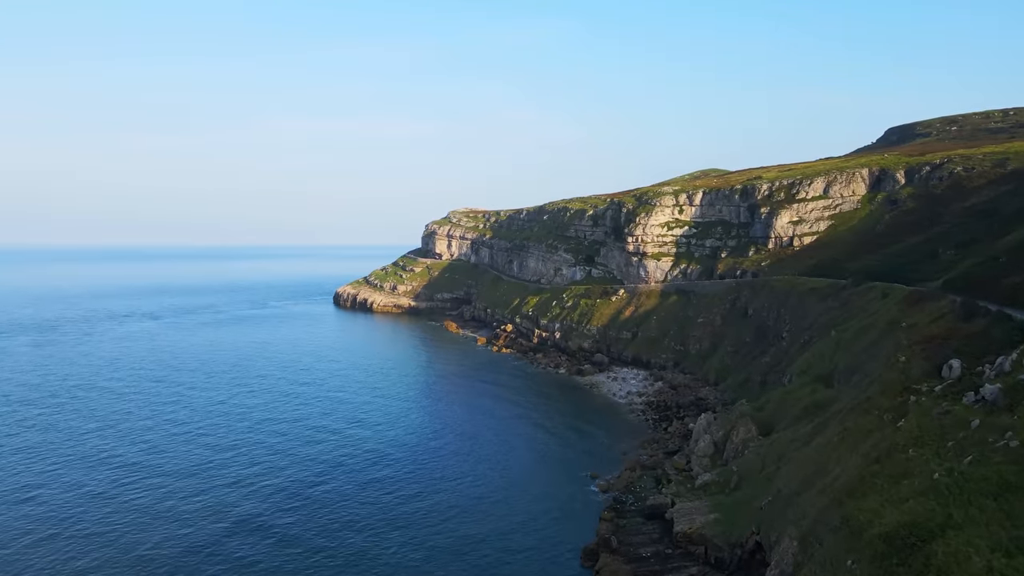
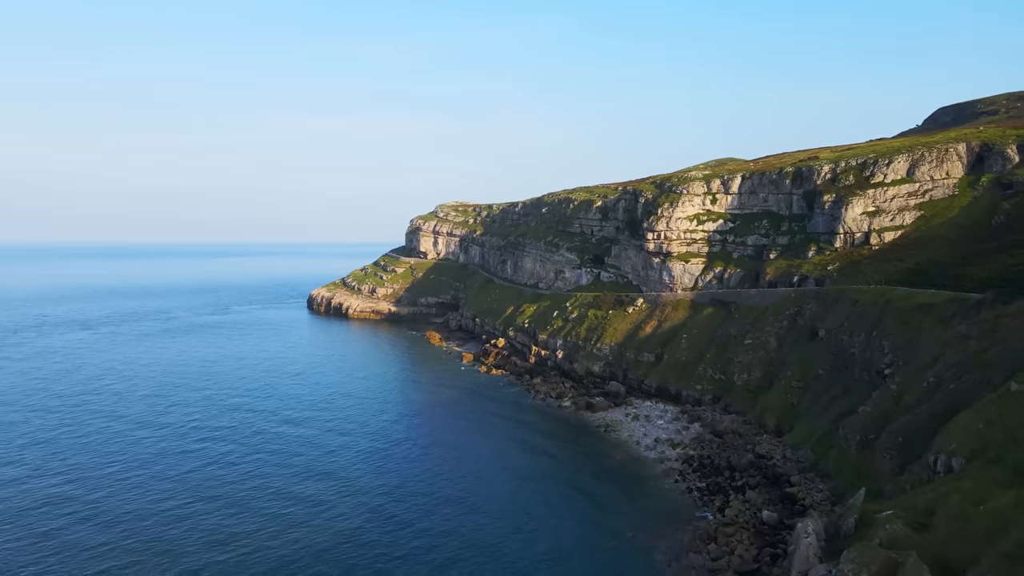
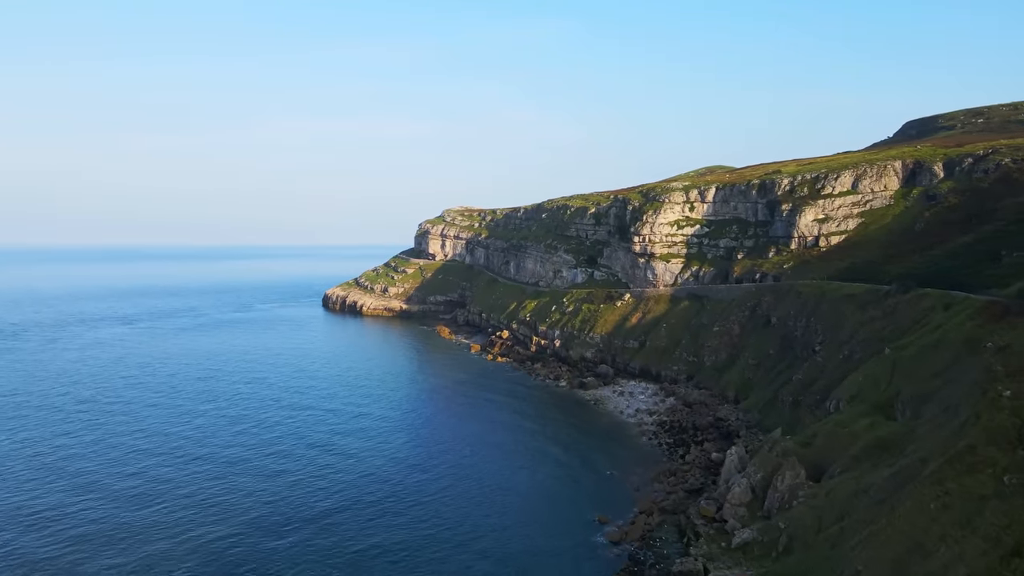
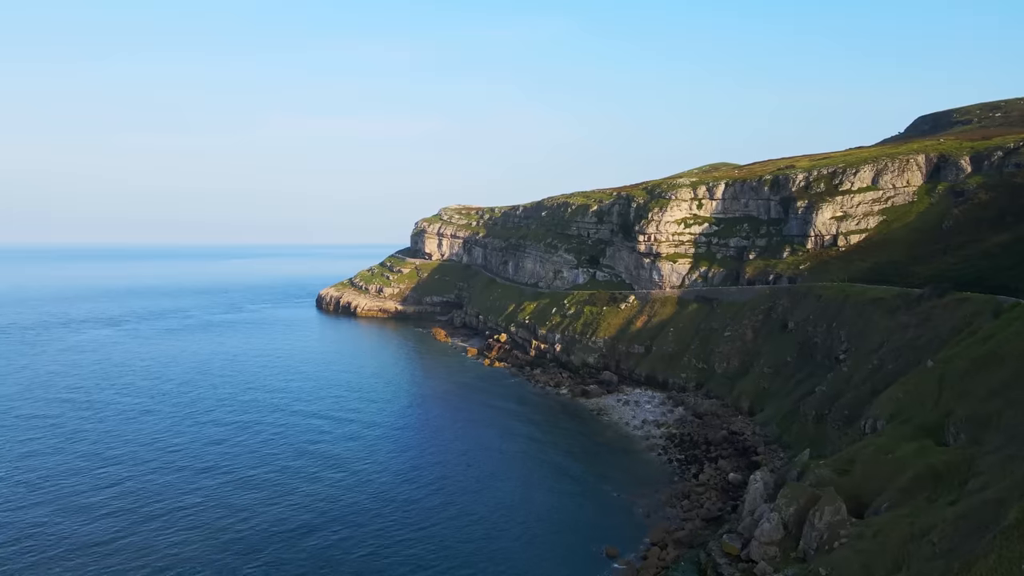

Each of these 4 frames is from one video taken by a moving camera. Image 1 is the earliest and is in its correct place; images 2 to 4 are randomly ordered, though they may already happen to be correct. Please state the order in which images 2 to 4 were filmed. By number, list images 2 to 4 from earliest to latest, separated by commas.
3, 4, 2
